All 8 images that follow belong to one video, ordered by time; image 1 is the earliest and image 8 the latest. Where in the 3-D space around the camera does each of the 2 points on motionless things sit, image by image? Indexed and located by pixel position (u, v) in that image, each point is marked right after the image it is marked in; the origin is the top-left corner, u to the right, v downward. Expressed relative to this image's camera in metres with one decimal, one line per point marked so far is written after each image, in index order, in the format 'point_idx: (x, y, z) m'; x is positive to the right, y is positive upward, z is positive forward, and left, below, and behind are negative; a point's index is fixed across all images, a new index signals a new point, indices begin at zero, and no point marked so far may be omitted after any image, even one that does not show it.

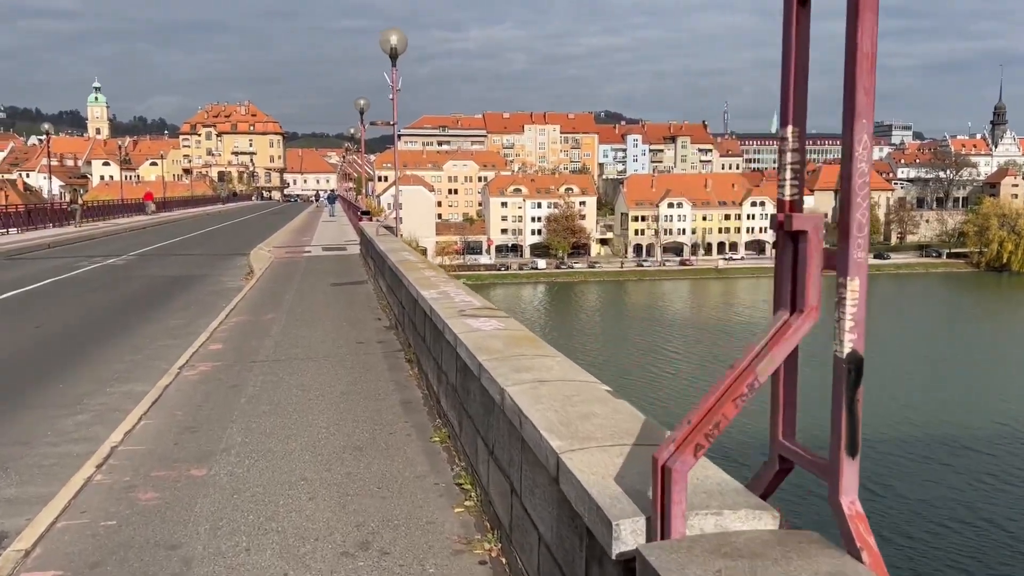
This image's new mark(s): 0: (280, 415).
0: (-0.7, -0.4, +2.5) m
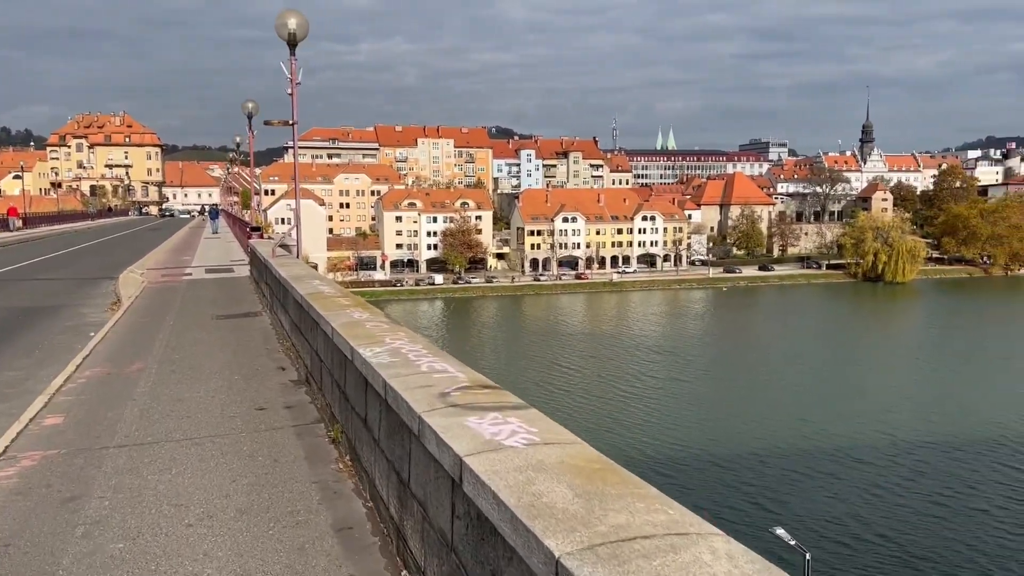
0: (-0.7, -0.5, +1.5) m
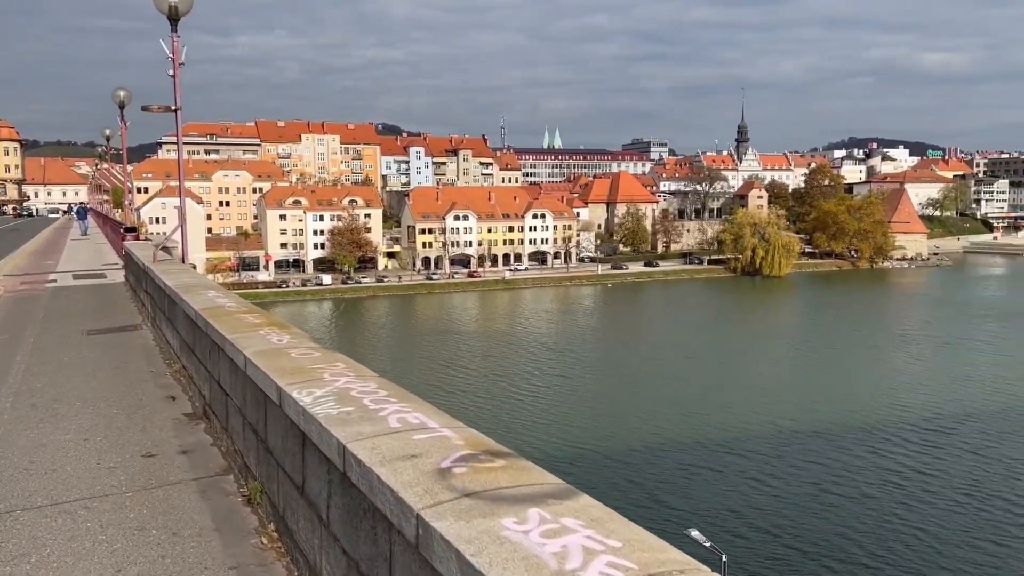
0: (-0.6, -0.5, +1.0) m
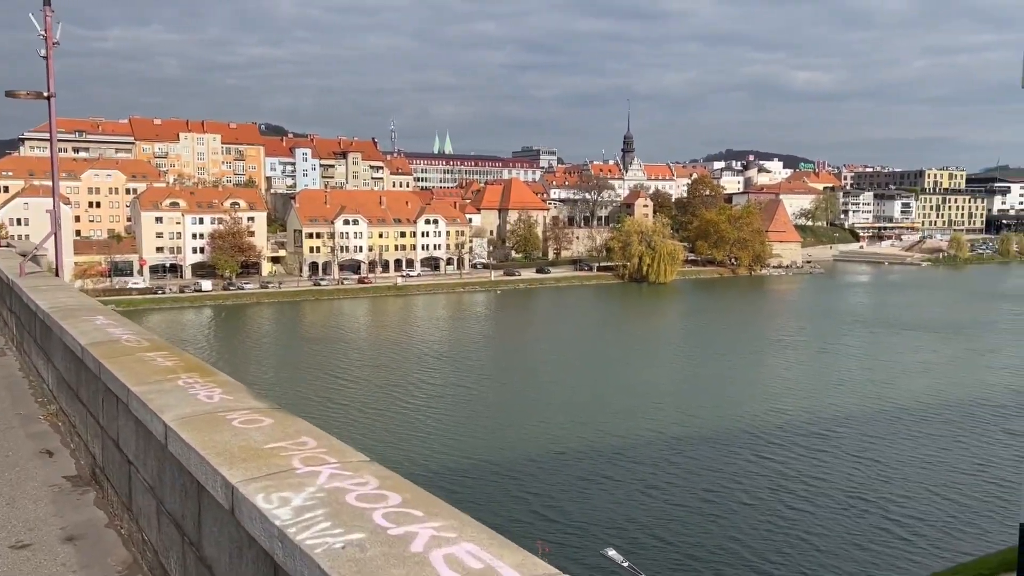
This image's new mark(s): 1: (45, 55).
0: (-0.5, -0.6, +0.5) m
1: (-2.2, +1.1, +4.0) m
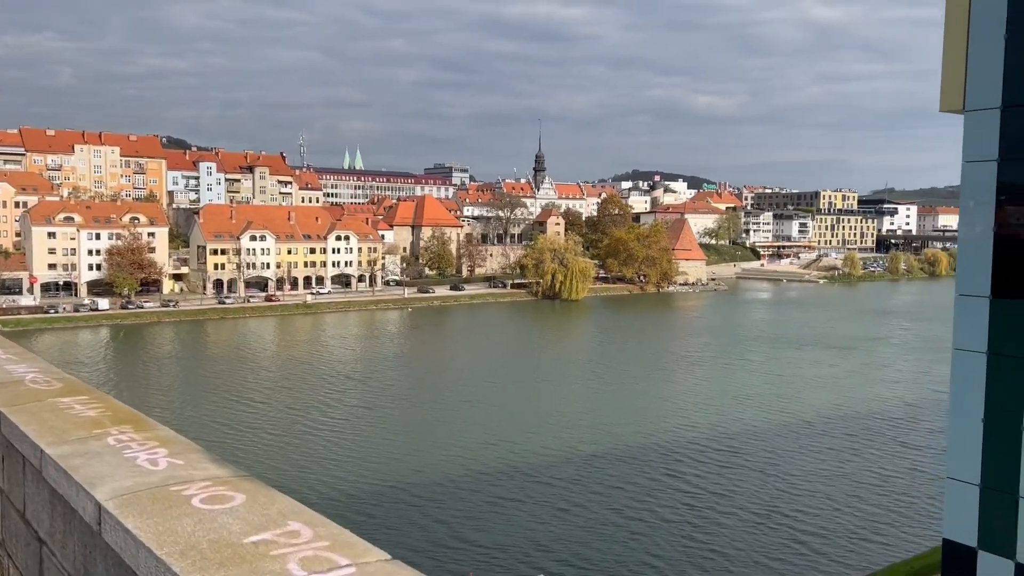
0: (-0.4, -0.6, +0.2) m
1: (-2.4, +1.0, +3.5) m
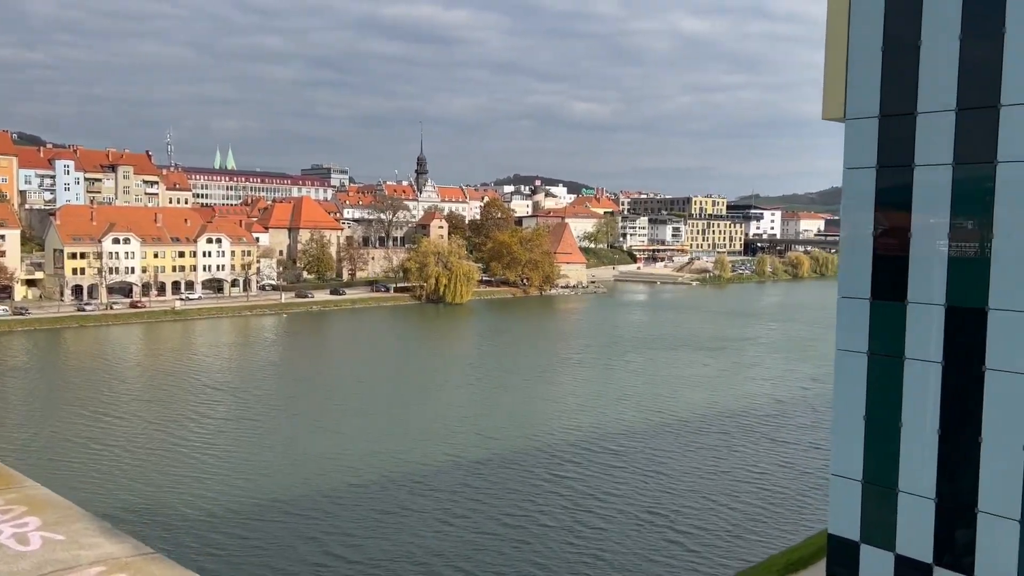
0: (-0.2, -0.6, -0.4) m
1: (-2.7, +1.0, +2.7) m
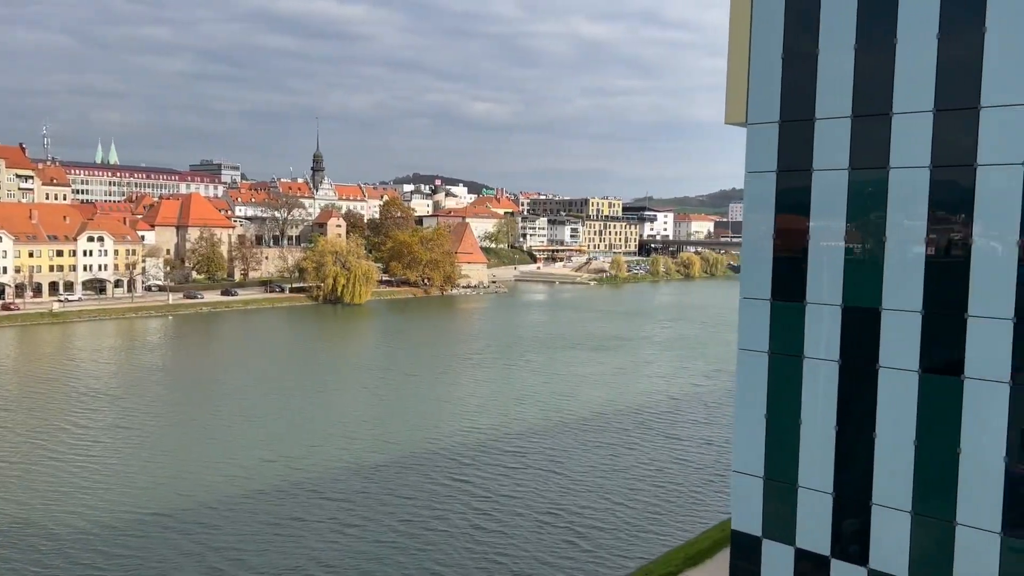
0: (-0.1, -0.6, -0.8) m
1: (-2.9, +1.0, +1.9) m
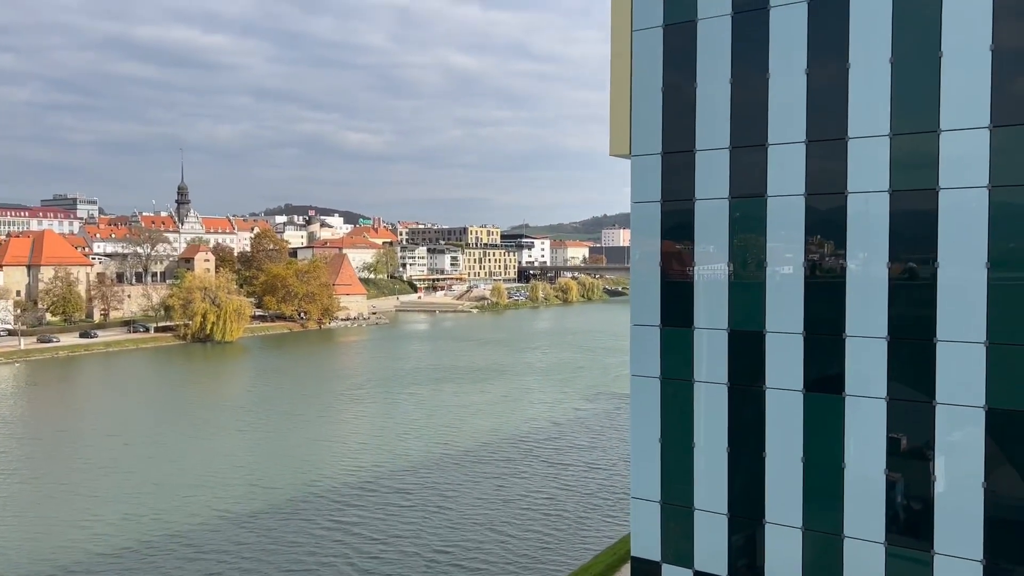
0: (+0.2, -0.6, -1.4) m
1: (-3.1, +0.8, +0.9) m
